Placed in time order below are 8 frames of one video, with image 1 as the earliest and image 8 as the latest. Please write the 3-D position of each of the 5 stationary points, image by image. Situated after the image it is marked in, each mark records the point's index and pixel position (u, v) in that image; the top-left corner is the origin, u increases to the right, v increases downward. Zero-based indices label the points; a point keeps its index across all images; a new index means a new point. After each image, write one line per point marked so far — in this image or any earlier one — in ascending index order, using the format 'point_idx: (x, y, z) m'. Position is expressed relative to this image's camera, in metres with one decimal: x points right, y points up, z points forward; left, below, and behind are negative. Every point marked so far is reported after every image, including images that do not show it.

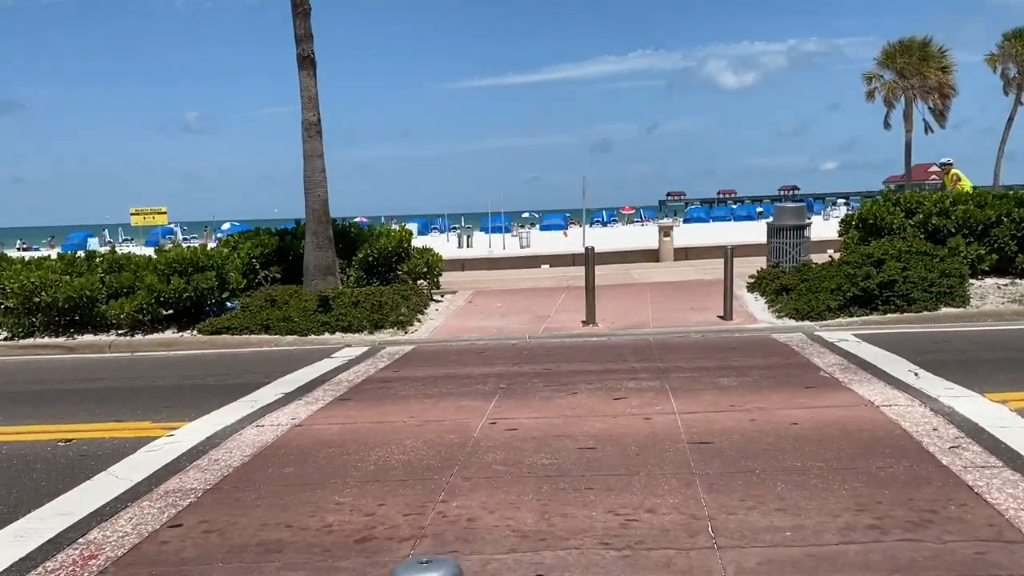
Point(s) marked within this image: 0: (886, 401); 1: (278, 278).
0: (+3.0, -0.9, +6.9) m
1: (-3.9, +0.2, +14.7) m
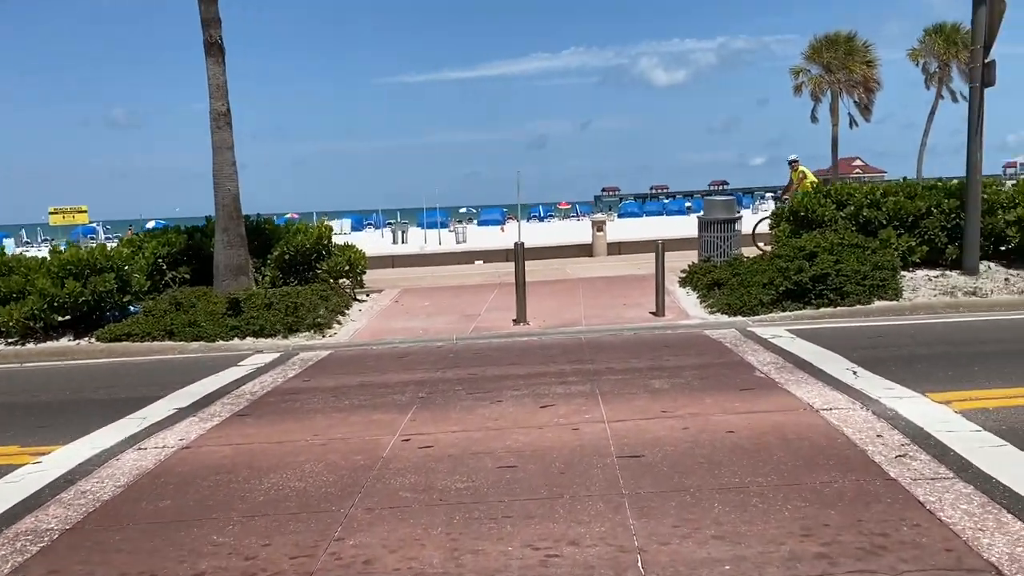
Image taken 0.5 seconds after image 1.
0: (+2.3, -0.9, +6.5) m
1: (-5.1, +0.1, +13.8) m
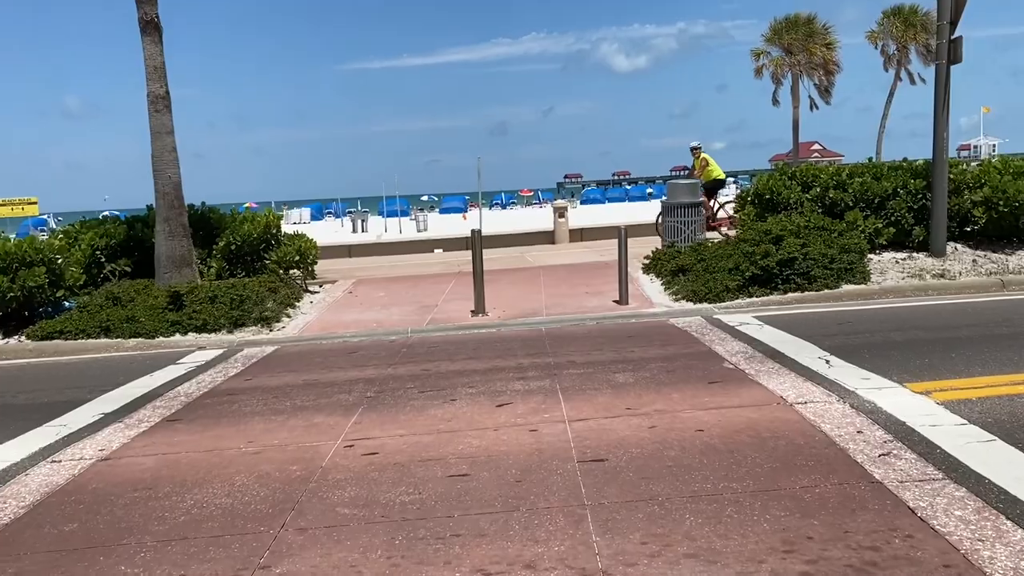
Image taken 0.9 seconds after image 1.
0: (+2.0, -0.8, +6.1) m
1: (-5.8, +0.2, +13.1) m
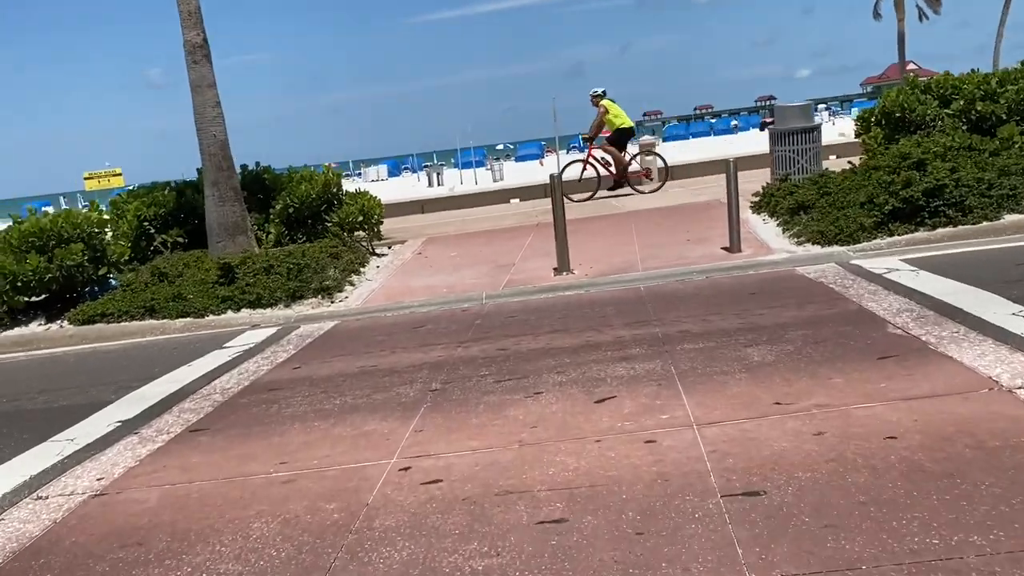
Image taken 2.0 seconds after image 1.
0: (+2.6, -0.4, +4.4) m
1: (-4.6, +0.6, +12.0) m
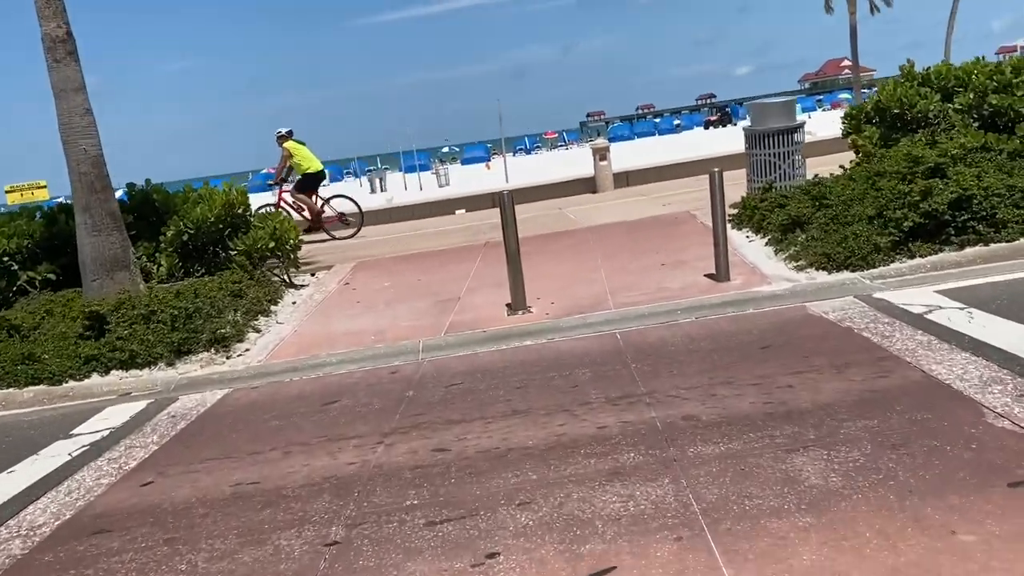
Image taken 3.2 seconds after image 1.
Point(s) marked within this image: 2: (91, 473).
0: (+2.4, -0.8, +2.7) m
1: (-5.2, +0.1, +9.9) m
2: (-2.5, -1.1, +5.1) m
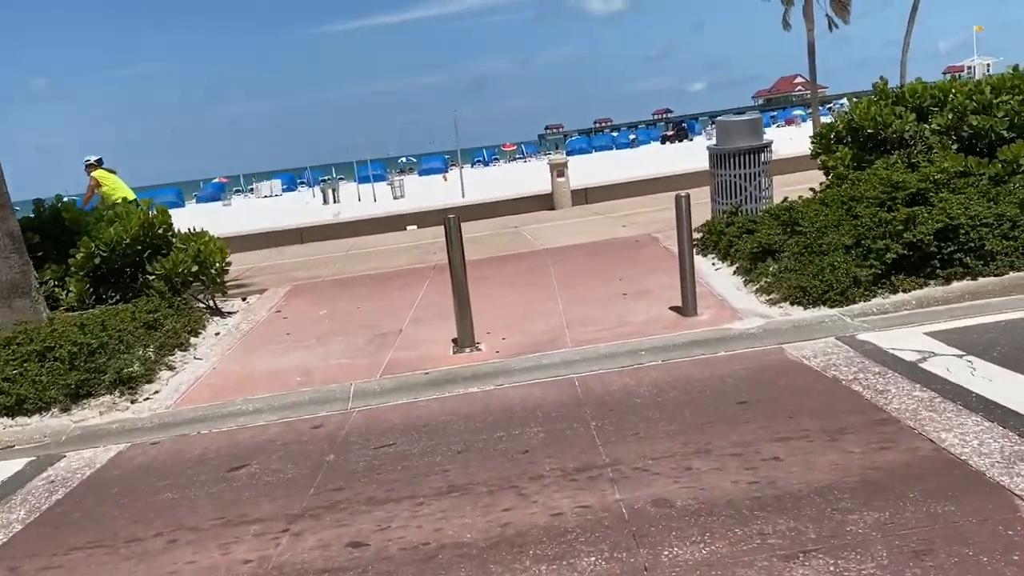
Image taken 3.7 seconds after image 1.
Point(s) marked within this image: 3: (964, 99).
0: (+2.2, -1.0, +2.0) m
1: (-5.8, -0.2, +8.8) m
2: (-2.8, -1.3, +4.2) m
3: (+4.7, +2.0, +9.2) m
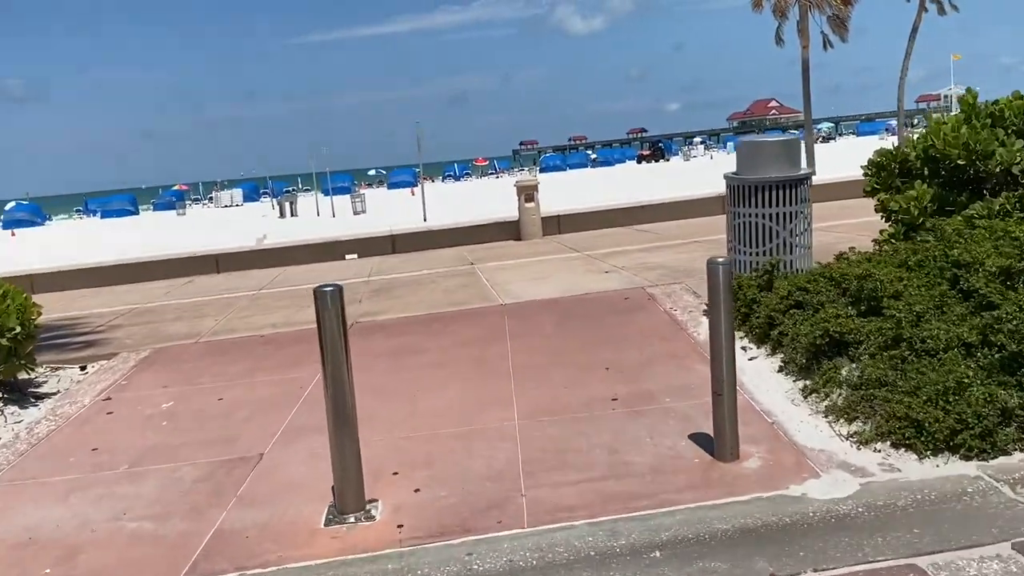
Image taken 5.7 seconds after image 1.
0: (+1.9, -1.6, -0.9) m
1: (-6.2, -0.7, +5.6) m
2: (-3.1, -1.8, +1.1) m
3: (+4.3, +1.2, +6.4) m
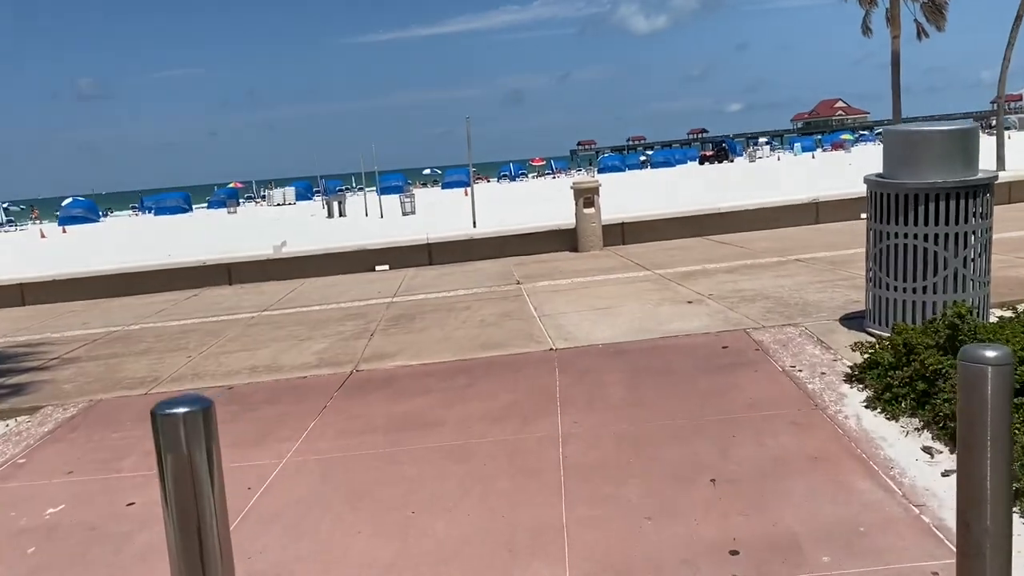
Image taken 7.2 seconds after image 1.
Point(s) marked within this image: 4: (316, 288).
0: (+1.7, -1.9, -3.2) m
1: (-6.0, -0.9, +3.8) m
2: (-3.2, -2.0, -0.9) m
3: (+4.6, +0.9, +3.9) m
4: (-2.6, 0.0, +11.5) m
